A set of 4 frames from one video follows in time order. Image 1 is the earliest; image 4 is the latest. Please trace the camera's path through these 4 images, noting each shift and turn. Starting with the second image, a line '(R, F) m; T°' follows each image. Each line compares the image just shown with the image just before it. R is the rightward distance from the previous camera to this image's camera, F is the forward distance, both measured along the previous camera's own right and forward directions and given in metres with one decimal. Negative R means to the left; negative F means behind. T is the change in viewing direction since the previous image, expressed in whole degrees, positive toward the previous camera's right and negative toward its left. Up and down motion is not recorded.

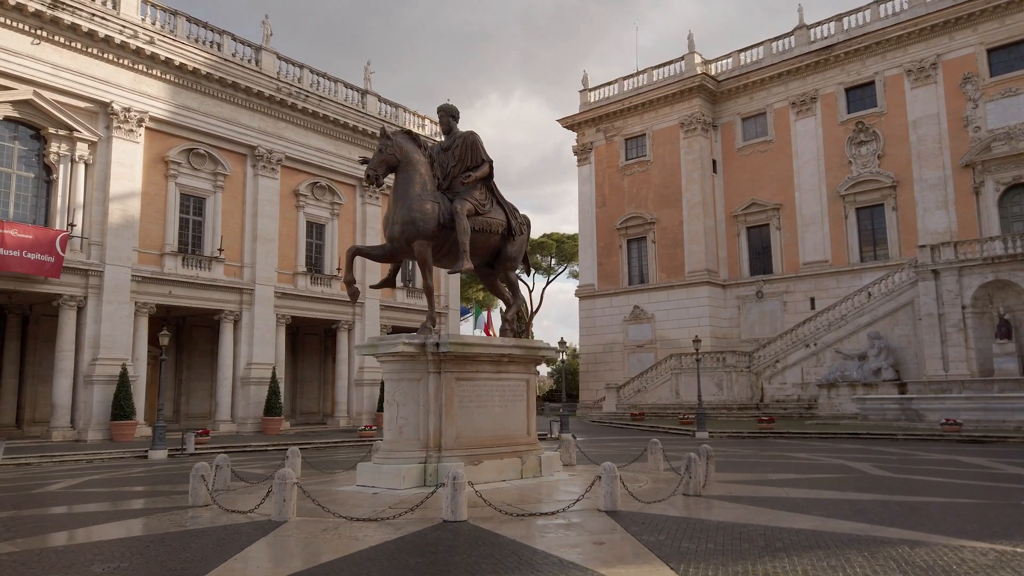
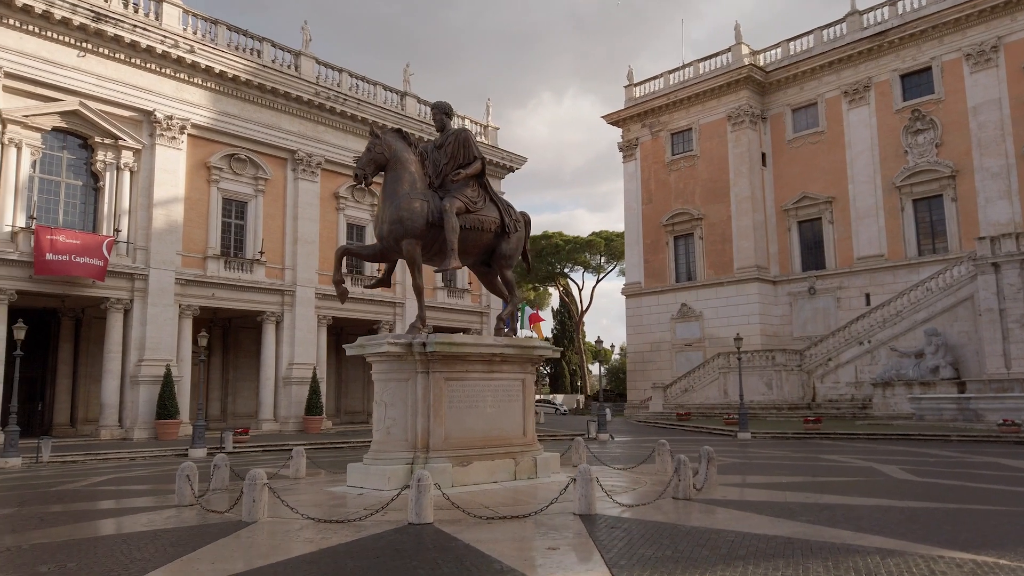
(+0.8, +0.2) m; -4°
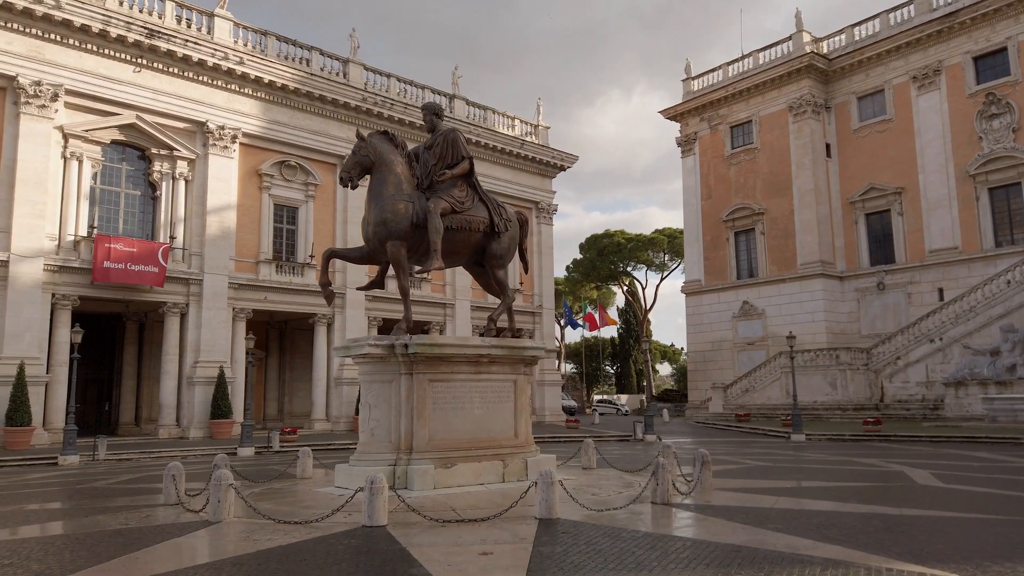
(+1.1, +0.2) m; -6°
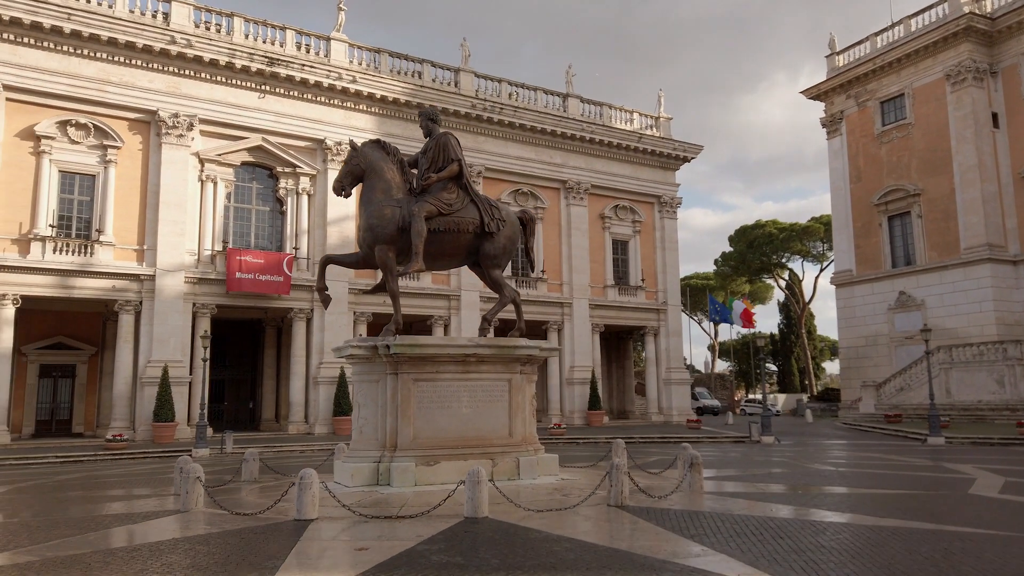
(+2.3, +0.3) m; -13°
